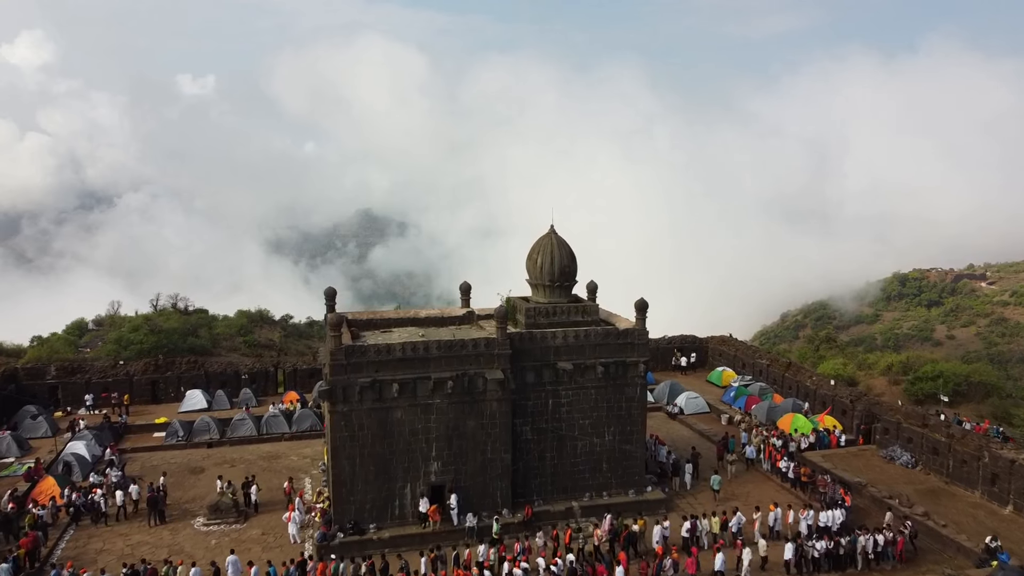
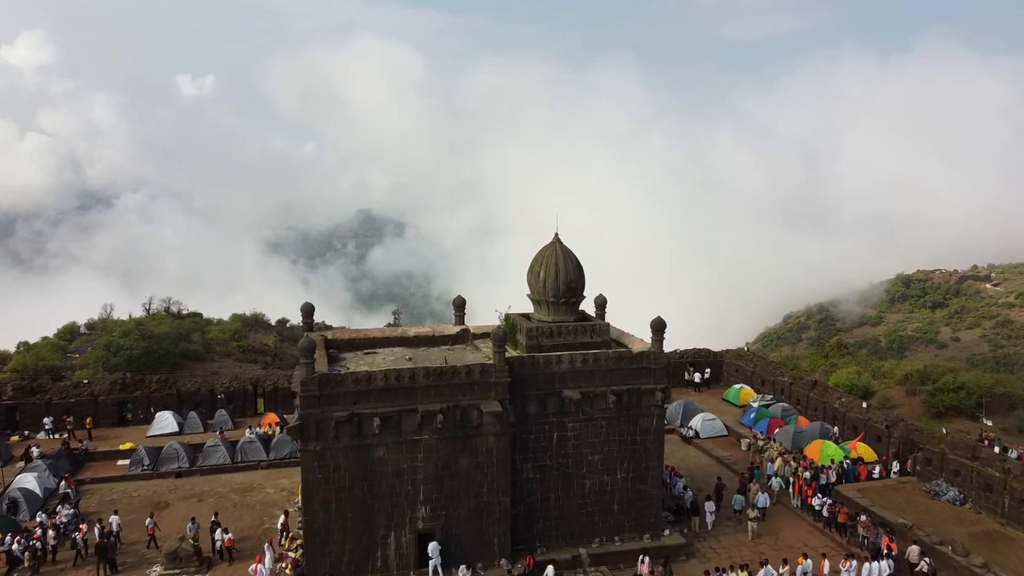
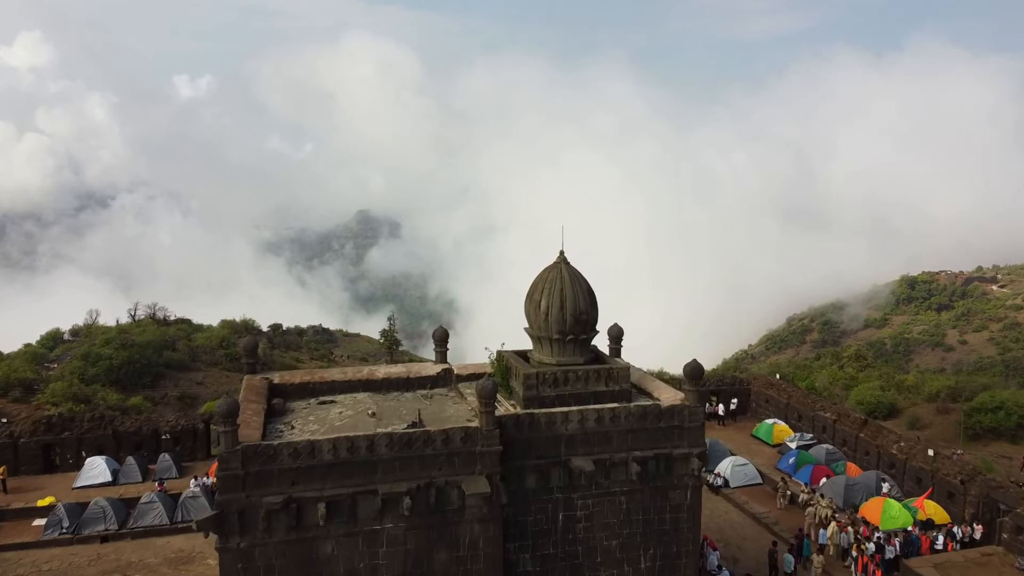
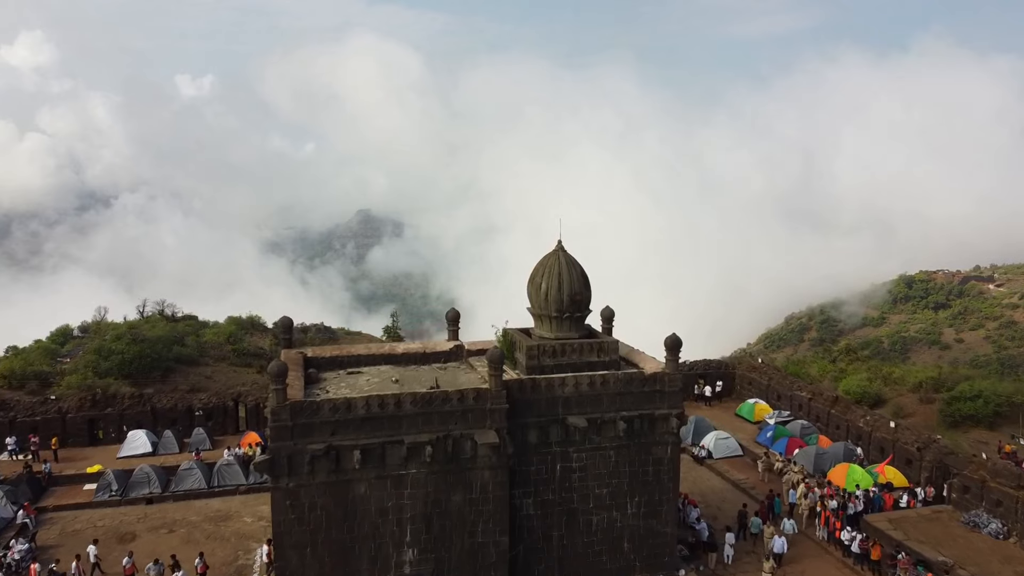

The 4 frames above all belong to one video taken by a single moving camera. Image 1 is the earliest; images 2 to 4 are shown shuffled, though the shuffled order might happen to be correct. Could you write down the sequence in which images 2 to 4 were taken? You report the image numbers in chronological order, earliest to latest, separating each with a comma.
2, 4, 3
